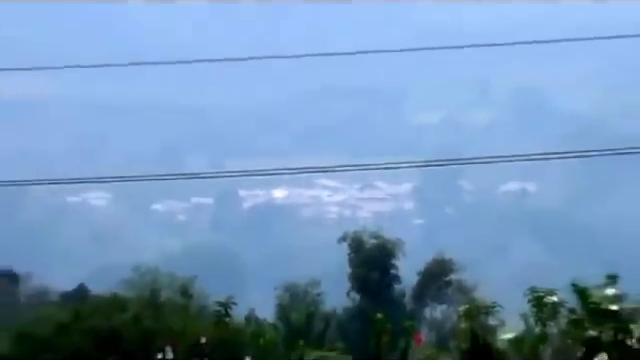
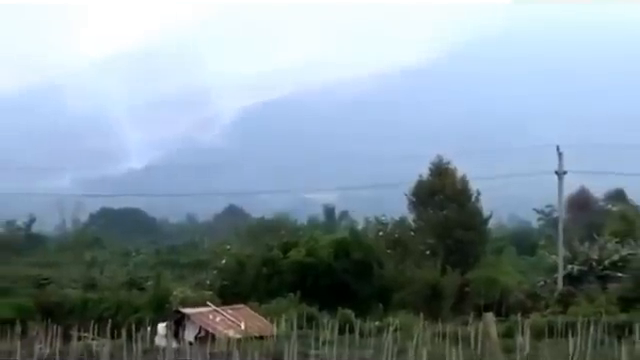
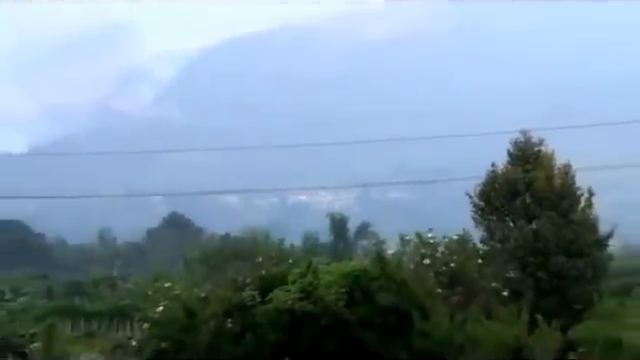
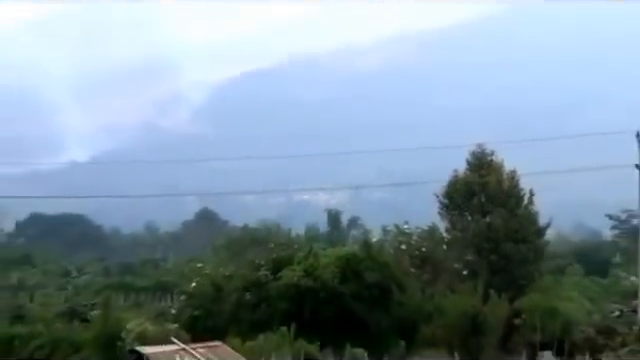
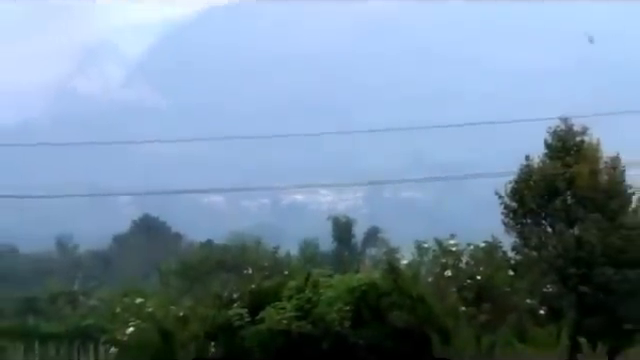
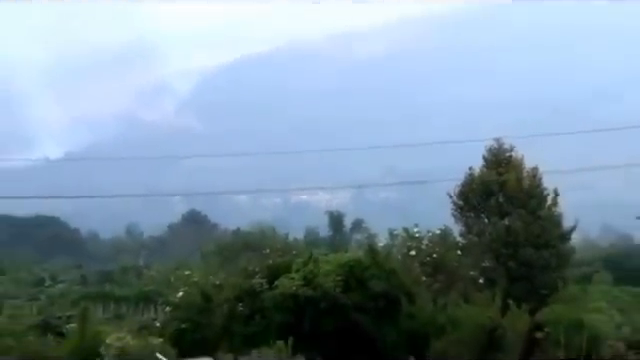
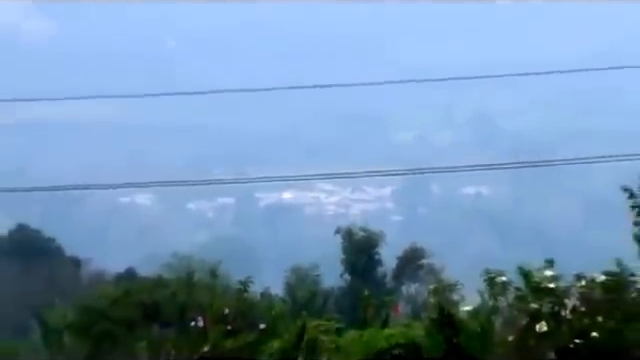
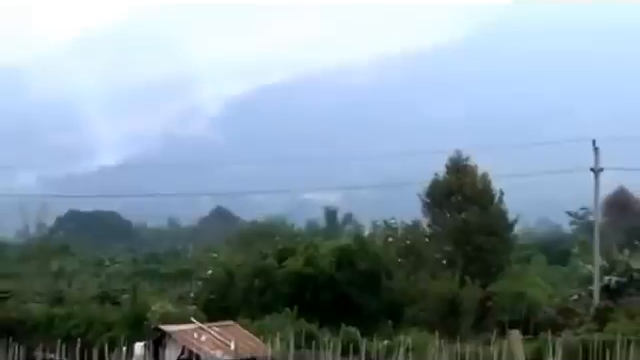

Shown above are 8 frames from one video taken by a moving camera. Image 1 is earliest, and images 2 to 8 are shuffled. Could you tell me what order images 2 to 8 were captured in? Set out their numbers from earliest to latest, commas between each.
7, 5, 3, 6, 4, 8, 2
